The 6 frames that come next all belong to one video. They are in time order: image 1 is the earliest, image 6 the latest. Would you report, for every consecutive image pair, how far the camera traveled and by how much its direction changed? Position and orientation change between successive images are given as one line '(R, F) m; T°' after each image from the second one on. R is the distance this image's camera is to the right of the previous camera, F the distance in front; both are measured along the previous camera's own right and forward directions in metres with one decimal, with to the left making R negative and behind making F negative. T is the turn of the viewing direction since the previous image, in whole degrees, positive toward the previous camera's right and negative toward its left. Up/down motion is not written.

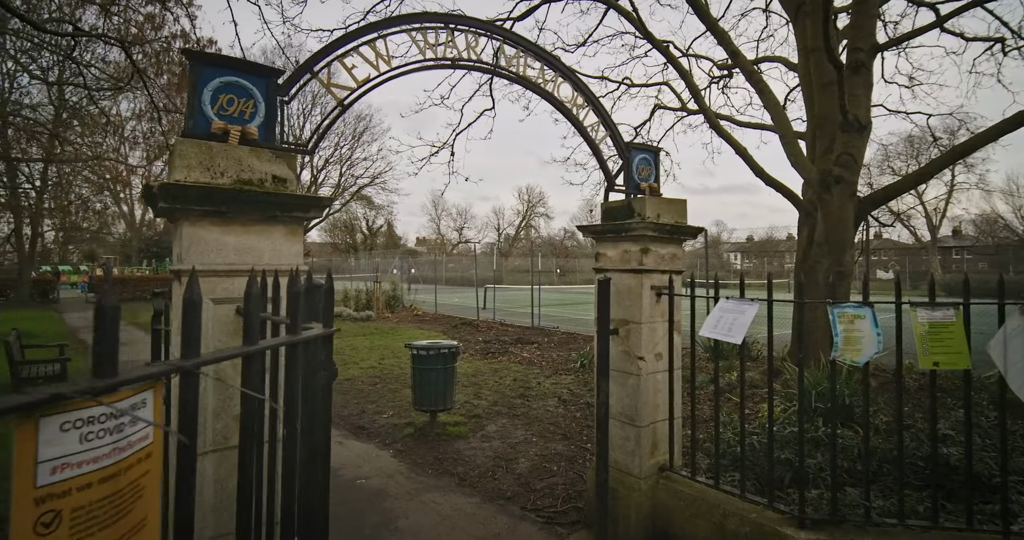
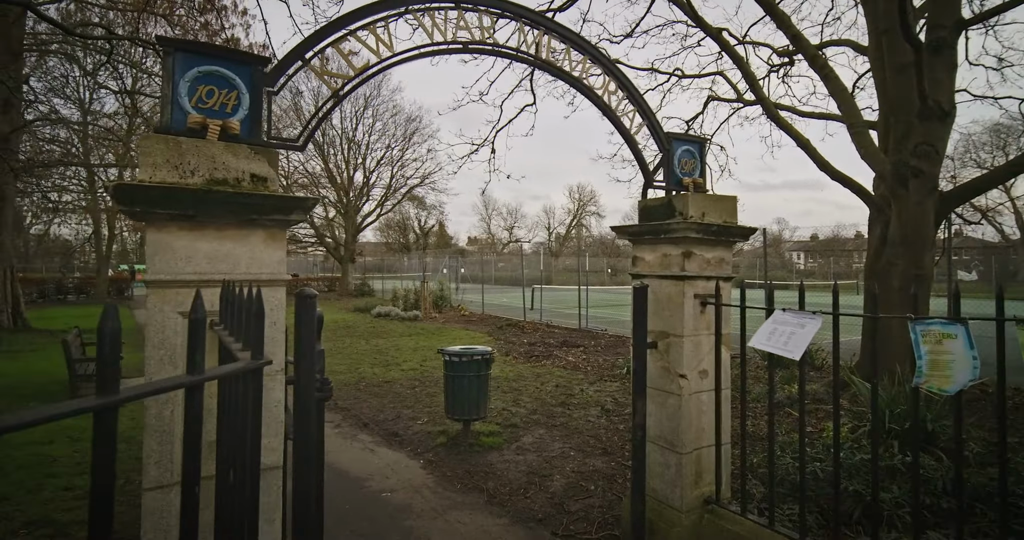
(+0.1, +0.3) m; -5°
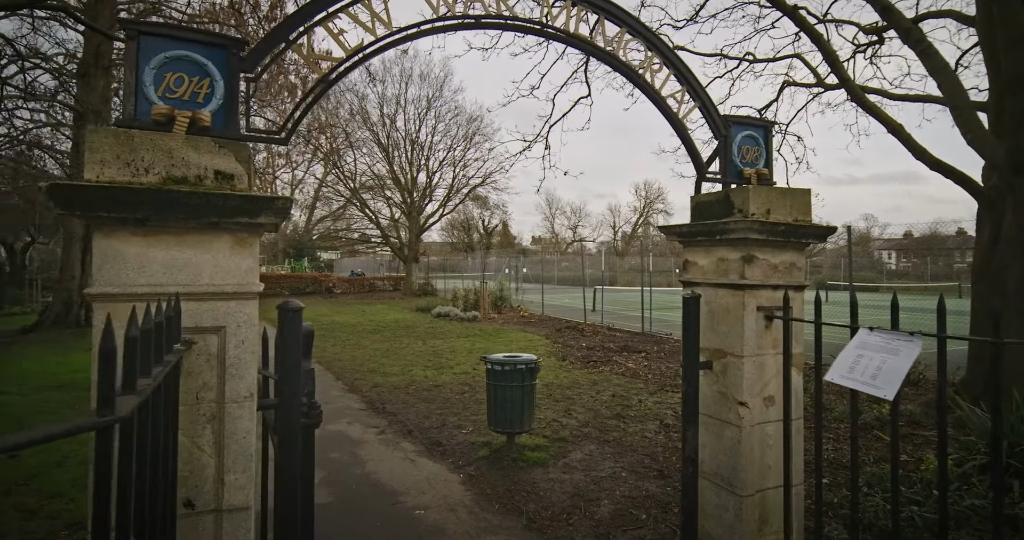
(+0.2, +0.4) m; -7°
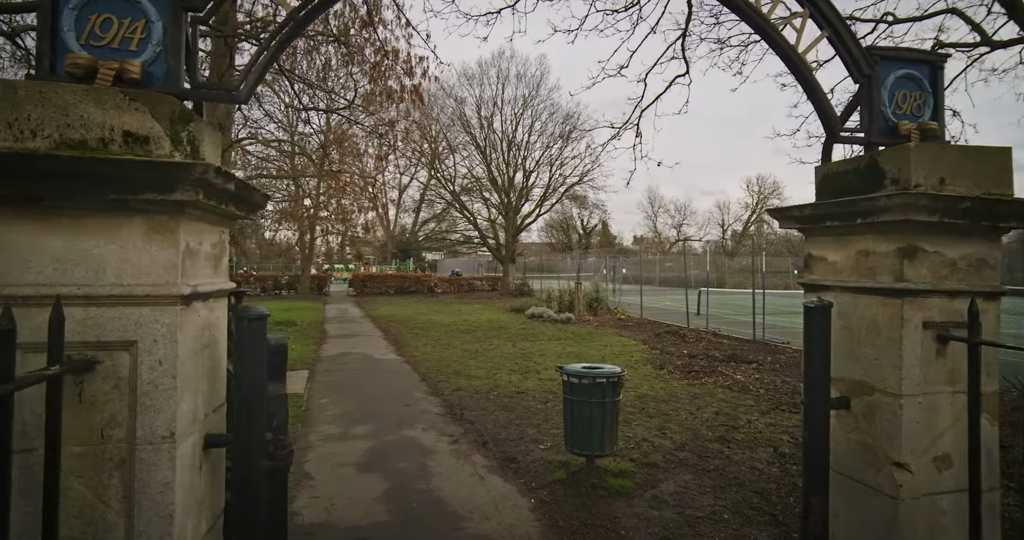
(+0.2, +0.6) m; -11°
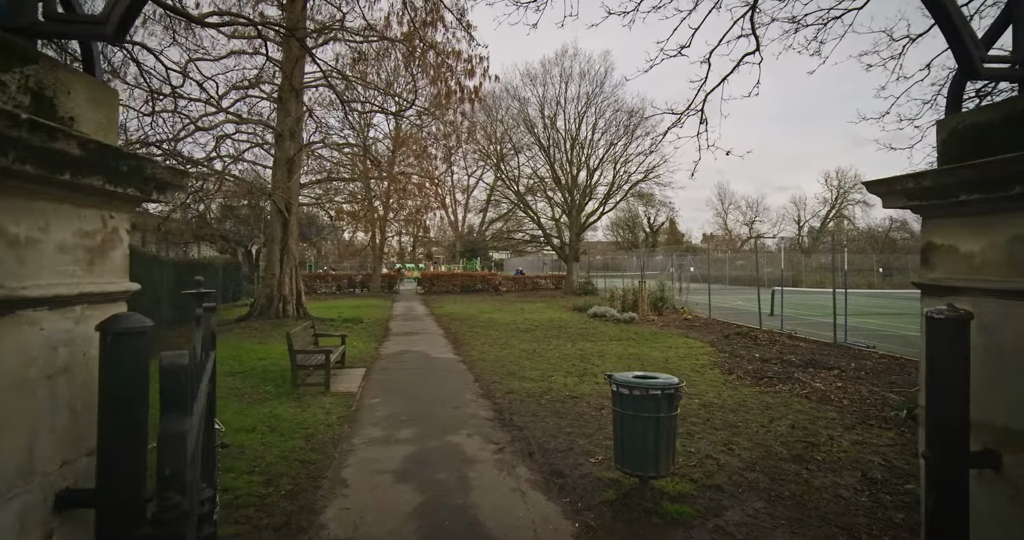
(+0.2, +0.4) m; -7°
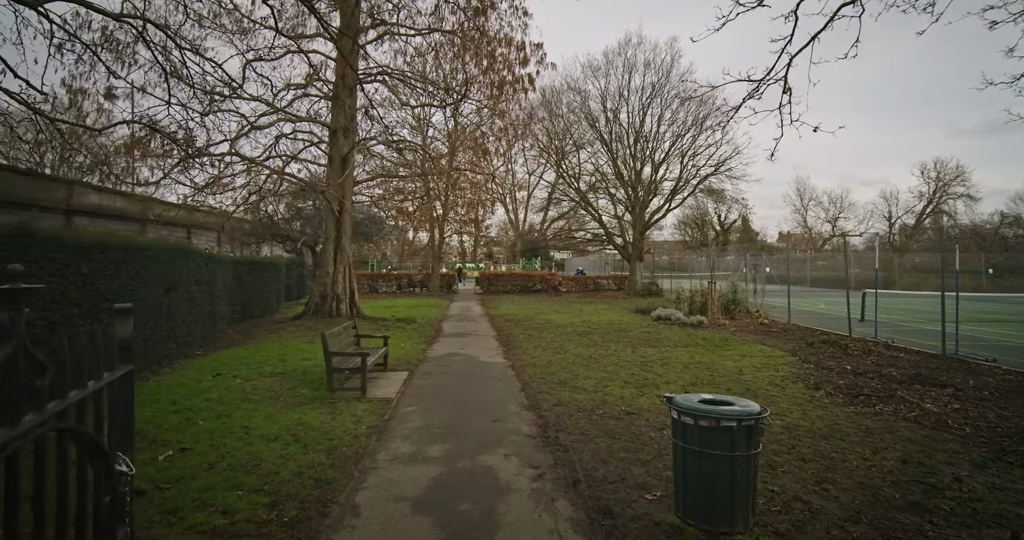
(+0.2, +0.8) m; -7°
